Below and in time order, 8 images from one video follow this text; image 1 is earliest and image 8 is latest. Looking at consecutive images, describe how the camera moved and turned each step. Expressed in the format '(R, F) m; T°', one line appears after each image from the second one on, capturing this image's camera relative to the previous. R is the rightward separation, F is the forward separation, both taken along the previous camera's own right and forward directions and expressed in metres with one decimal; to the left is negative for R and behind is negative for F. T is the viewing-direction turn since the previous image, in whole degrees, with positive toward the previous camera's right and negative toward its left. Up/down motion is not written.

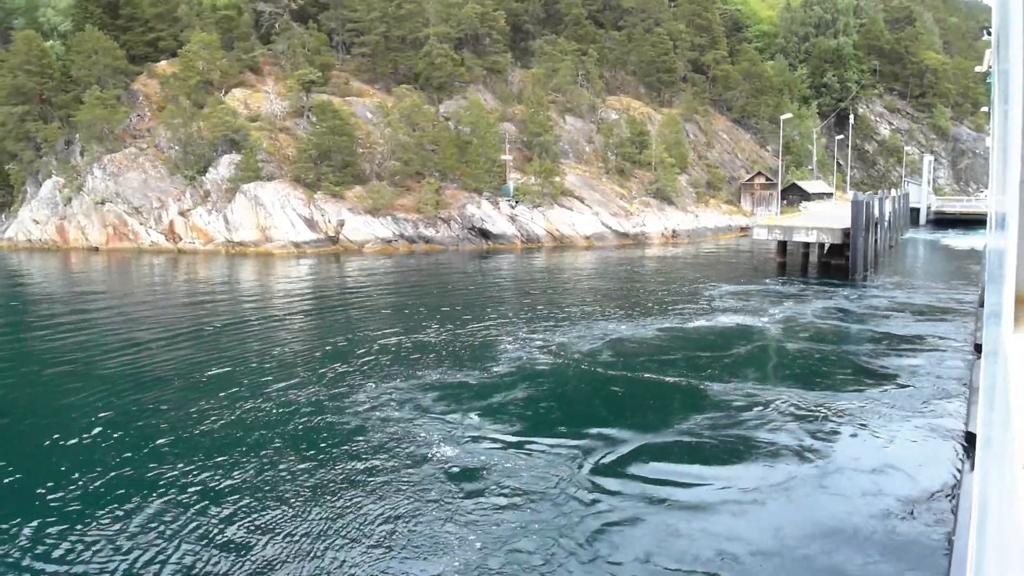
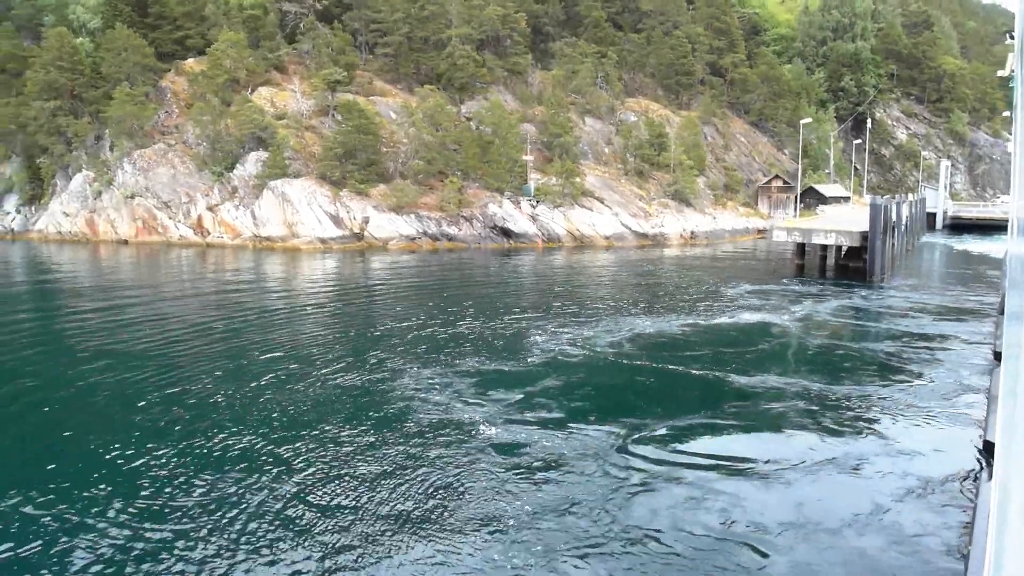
(-0.6, -0.7) m; -1°
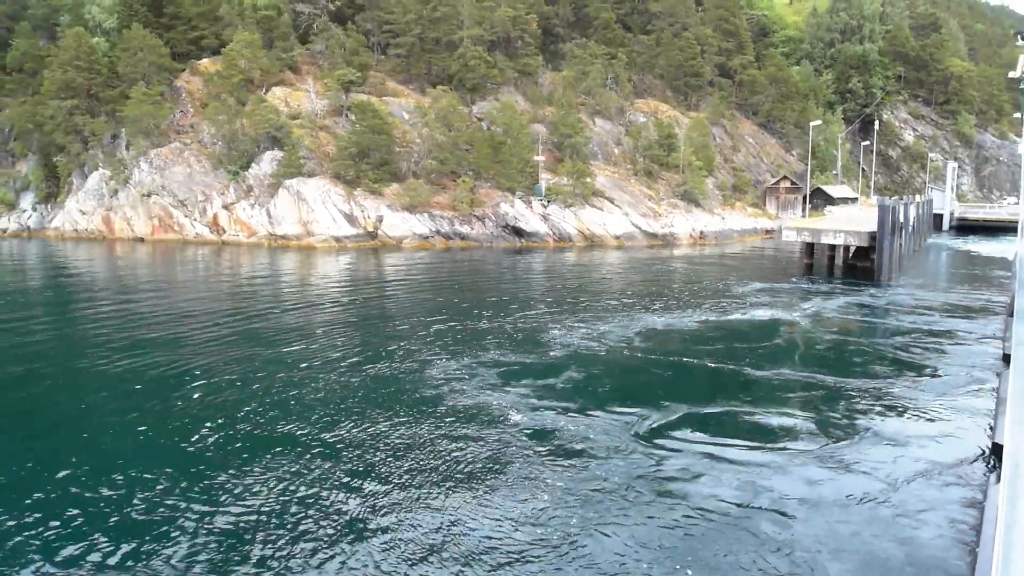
(-0.4, -0.5) m; 0°
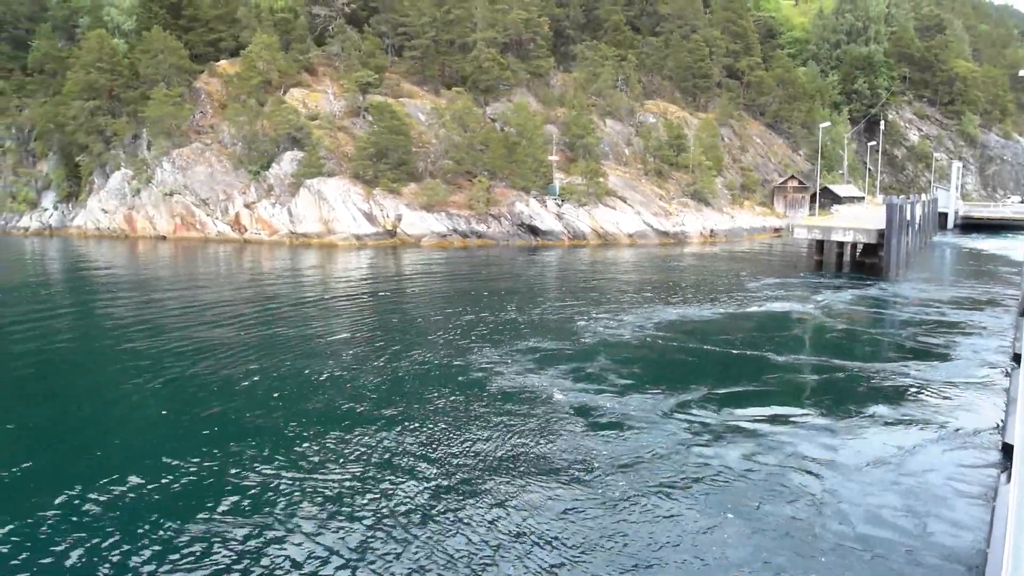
(-0.7, -1.0) m; 0°
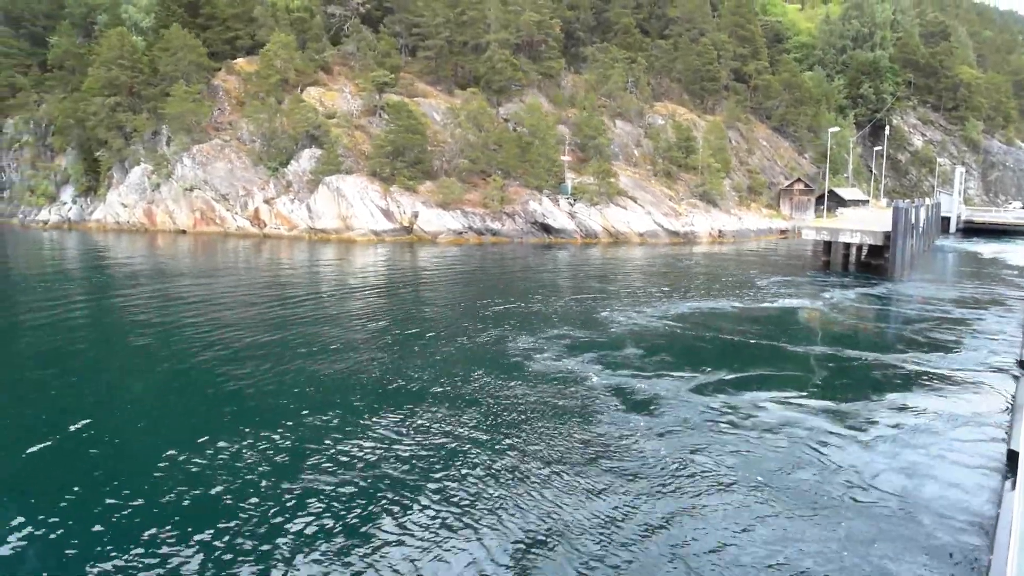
(-0.7, -1.0) m; 0°
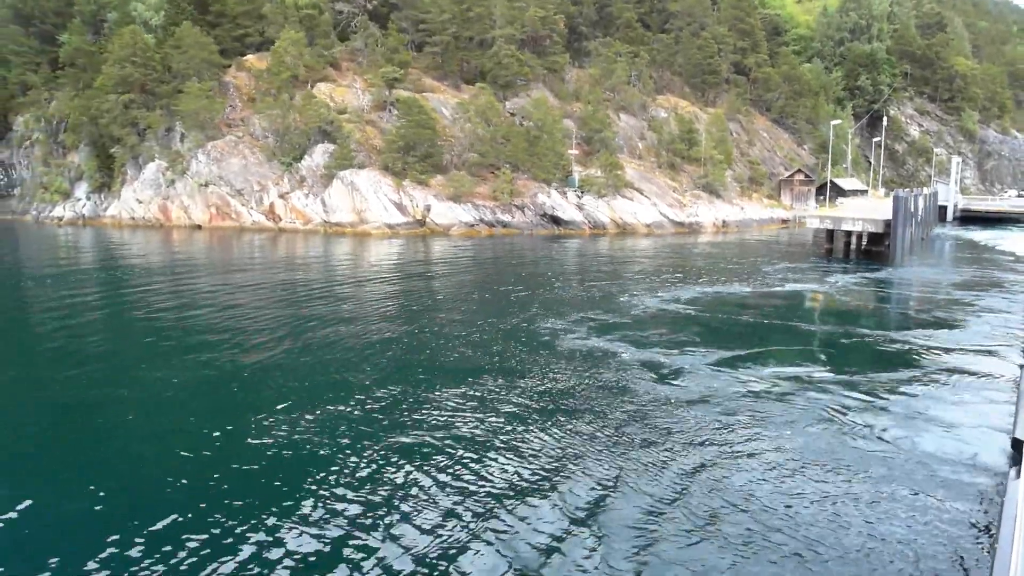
(-0.8, -1.2) m; 0°
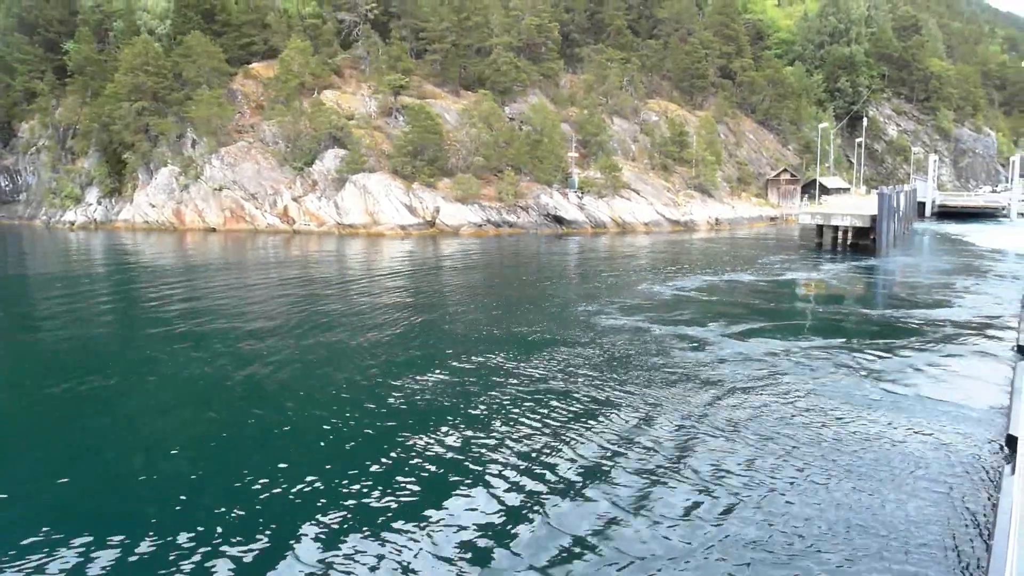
(-1.4, -2.3) m; +1°
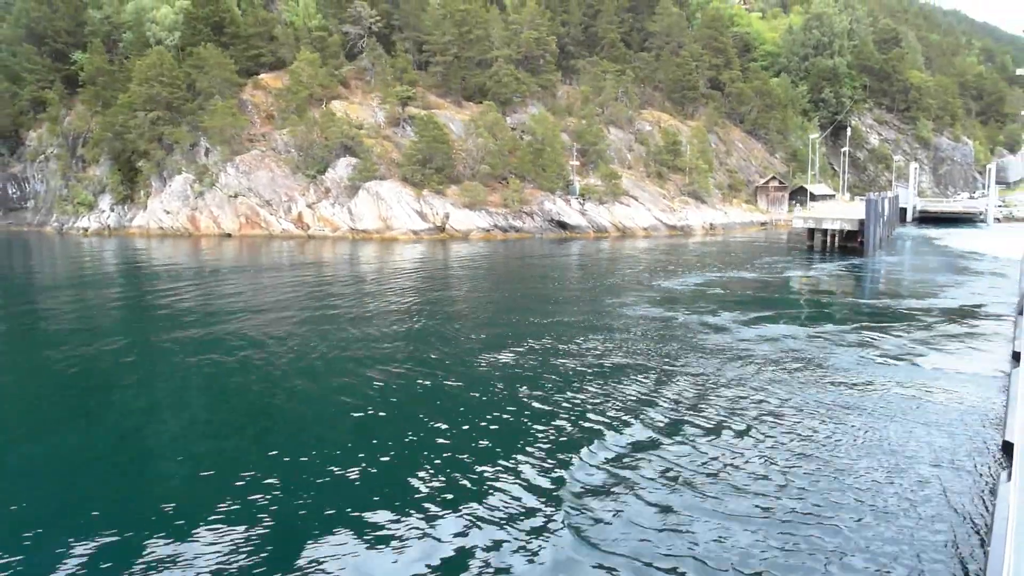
(-1.3, -2.3) m; +1°
